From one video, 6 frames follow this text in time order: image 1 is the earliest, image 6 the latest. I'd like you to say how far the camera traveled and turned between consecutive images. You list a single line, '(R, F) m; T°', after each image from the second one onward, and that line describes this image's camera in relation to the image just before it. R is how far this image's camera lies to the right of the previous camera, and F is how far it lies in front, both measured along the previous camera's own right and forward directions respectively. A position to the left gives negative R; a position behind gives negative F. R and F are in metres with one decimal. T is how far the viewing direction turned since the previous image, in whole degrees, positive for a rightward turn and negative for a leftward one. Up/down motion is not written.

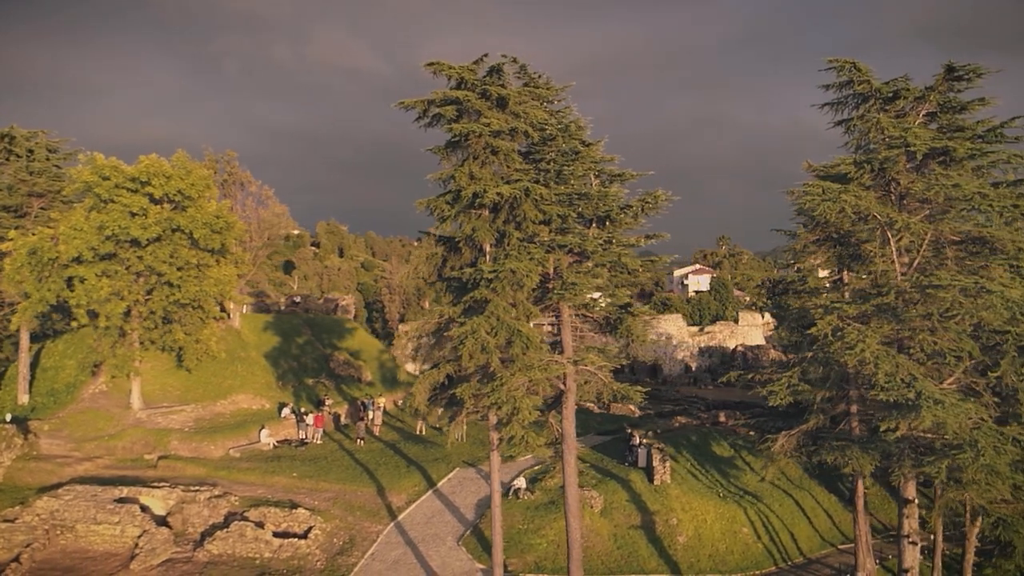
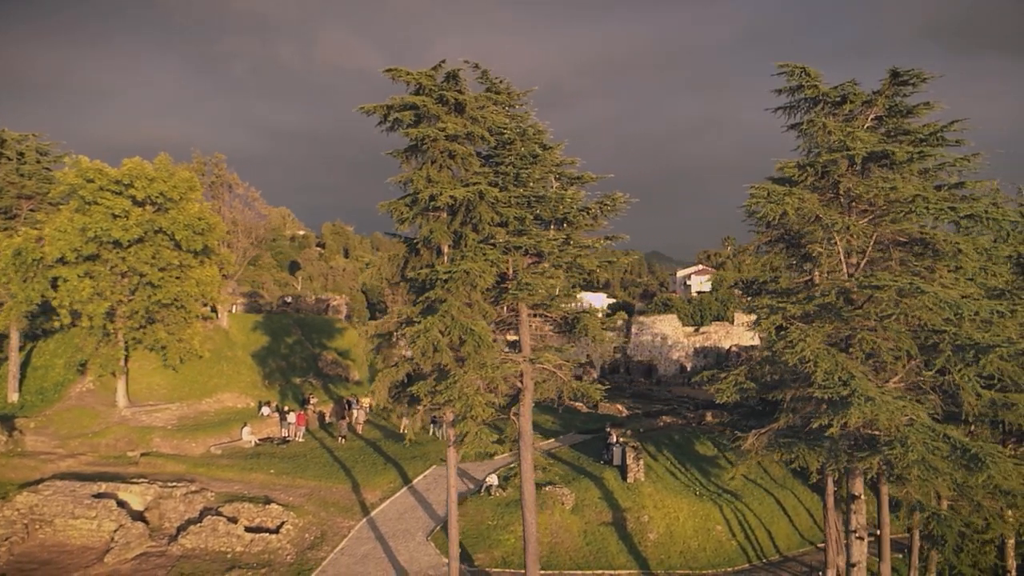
(+1.3, -0.5) m; 0°
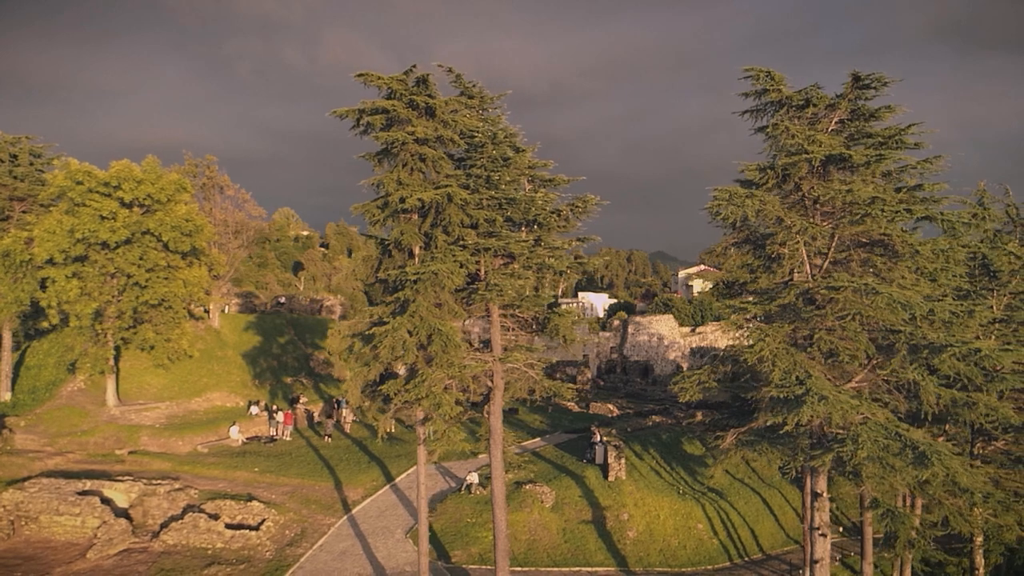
(+0.9, -0.3) m; 0°
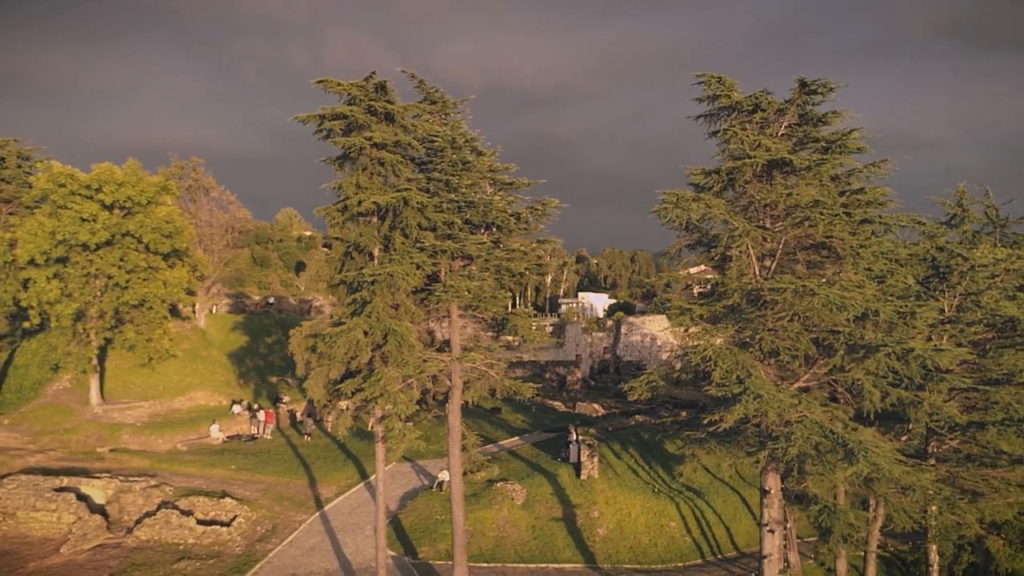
(+1.3, -0.4) m; 0°
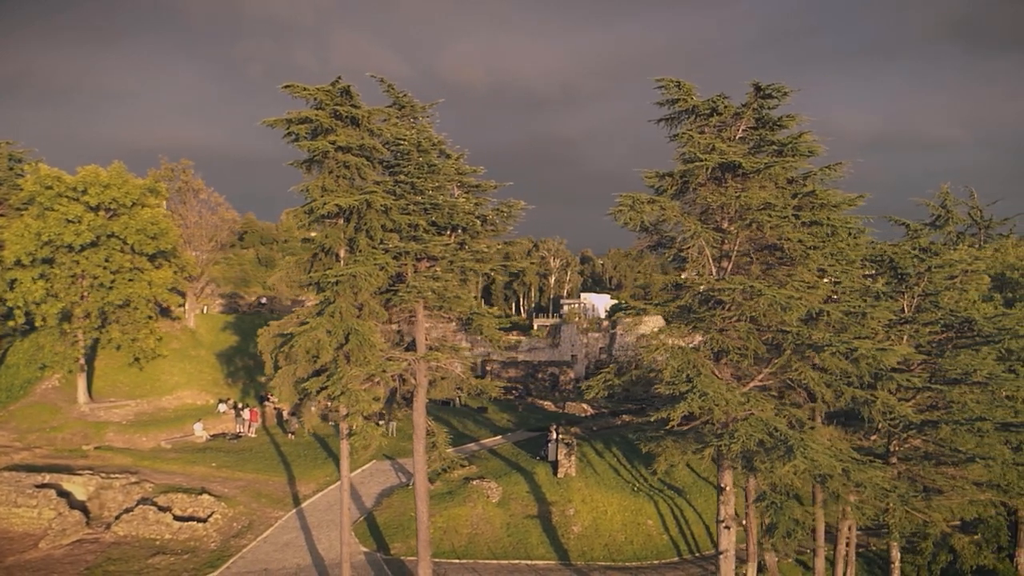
(+1.2, -0.4) m; 0°
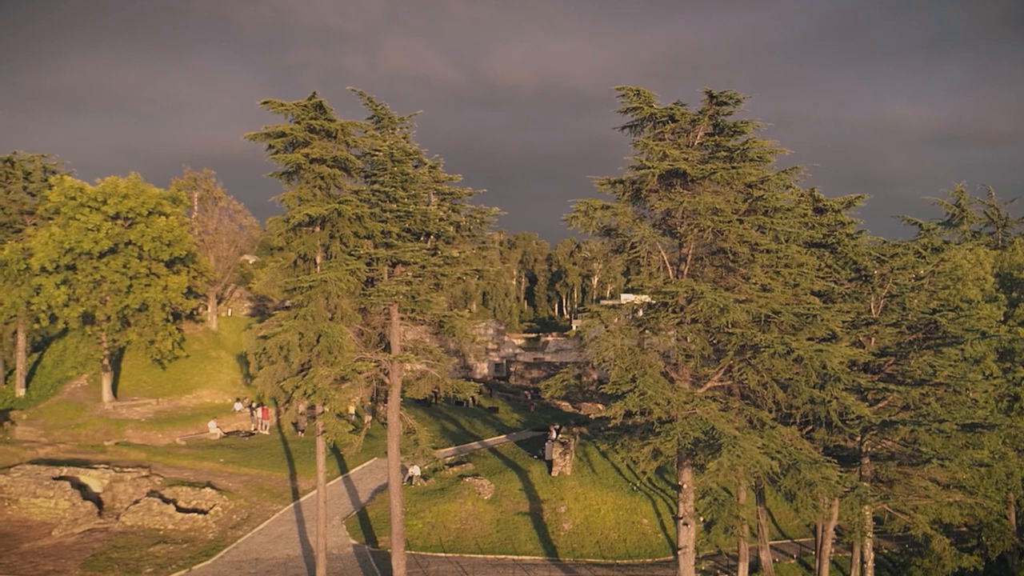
(+2.2, -0.7) m; -4°
